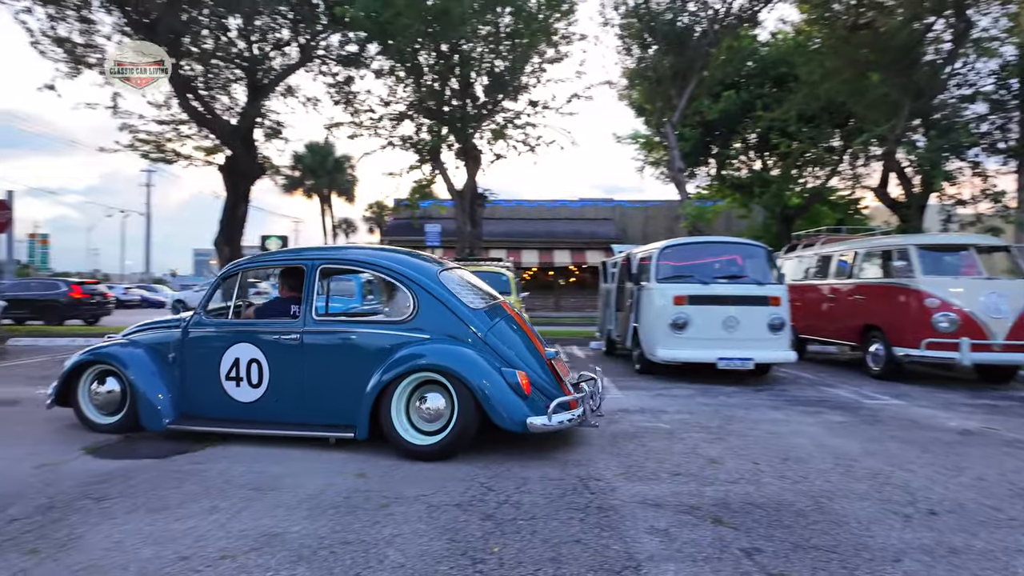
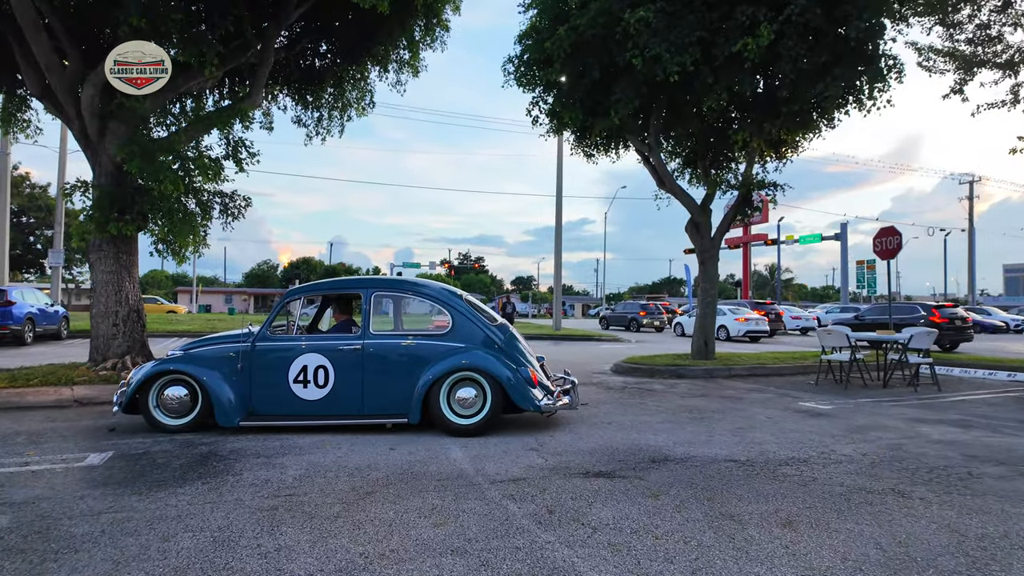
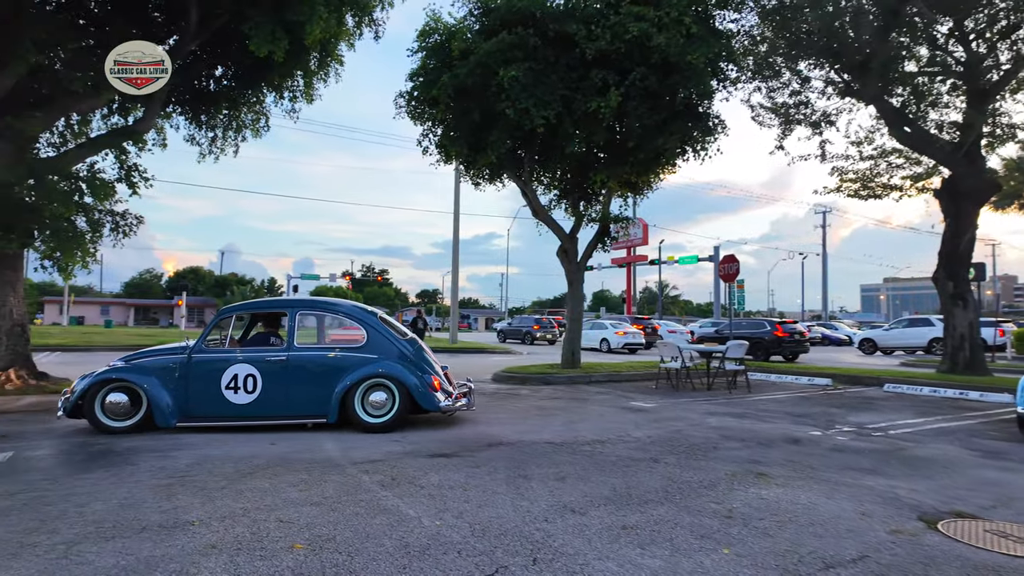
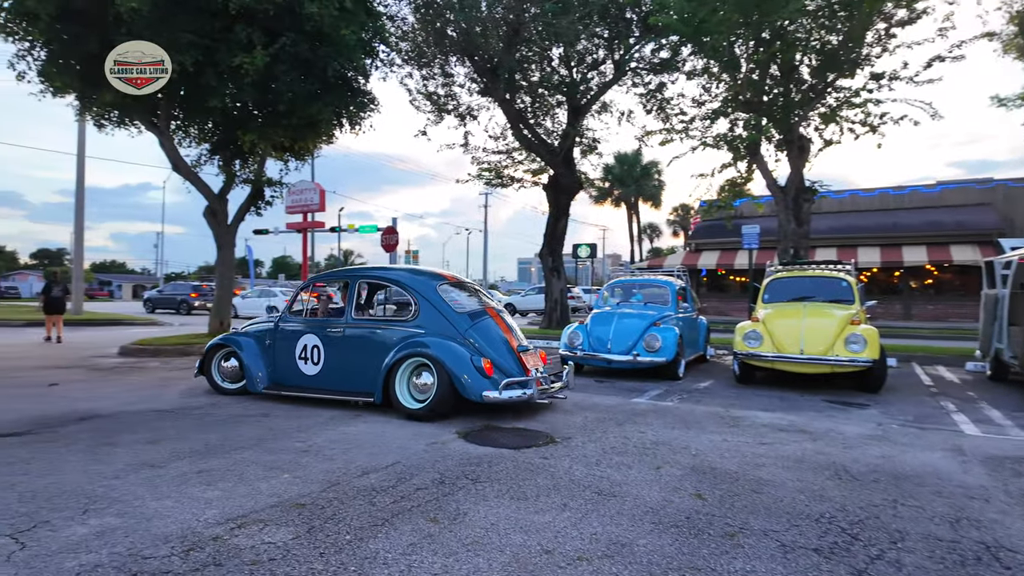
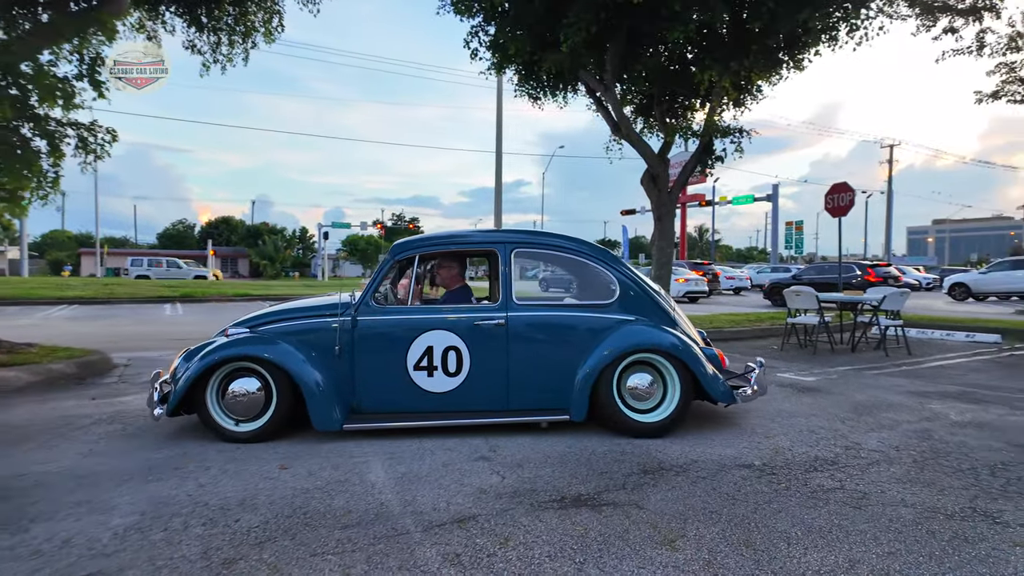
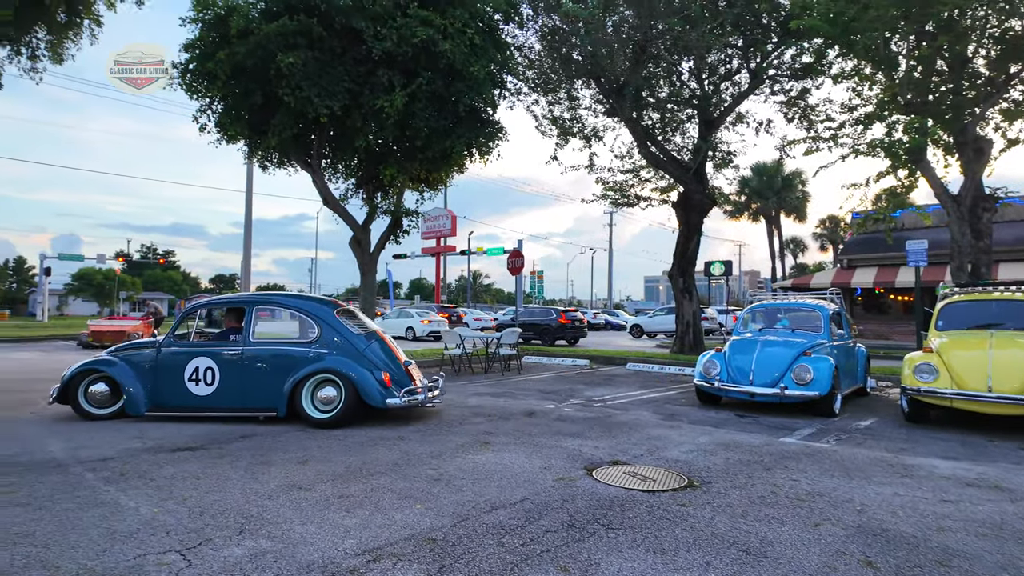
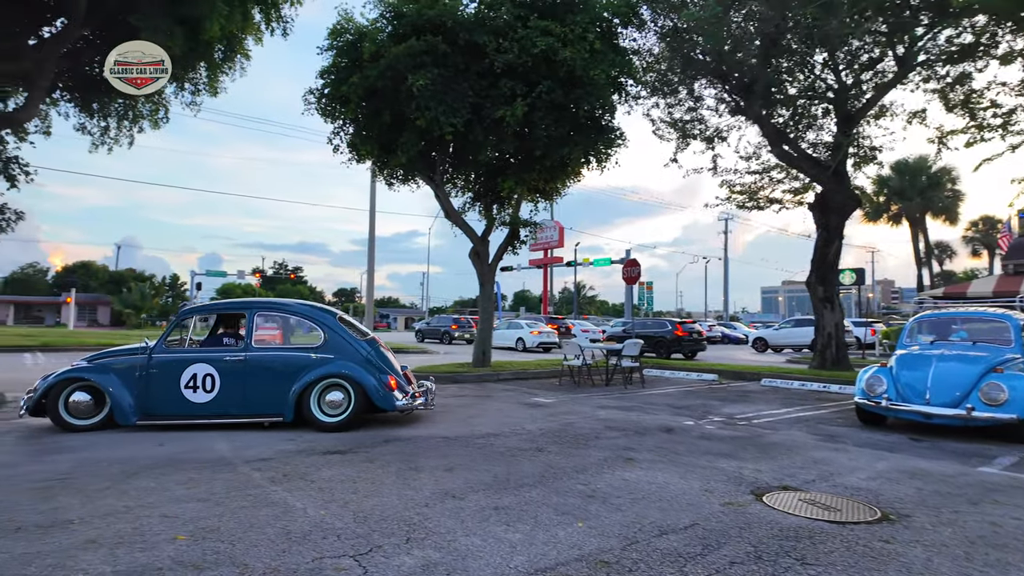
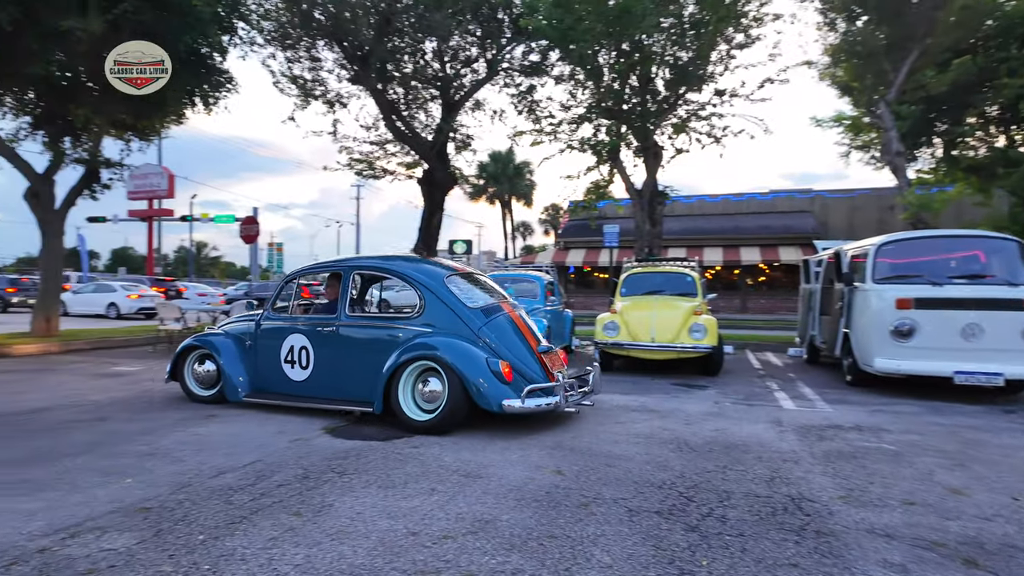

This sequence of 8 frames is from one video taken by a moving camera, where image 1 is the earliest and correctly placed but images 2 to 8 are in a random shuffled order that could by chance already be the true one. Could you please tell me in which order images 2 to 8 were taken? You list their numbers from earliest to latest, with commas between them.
8, 4, 6, 7, 3, 2, 5
